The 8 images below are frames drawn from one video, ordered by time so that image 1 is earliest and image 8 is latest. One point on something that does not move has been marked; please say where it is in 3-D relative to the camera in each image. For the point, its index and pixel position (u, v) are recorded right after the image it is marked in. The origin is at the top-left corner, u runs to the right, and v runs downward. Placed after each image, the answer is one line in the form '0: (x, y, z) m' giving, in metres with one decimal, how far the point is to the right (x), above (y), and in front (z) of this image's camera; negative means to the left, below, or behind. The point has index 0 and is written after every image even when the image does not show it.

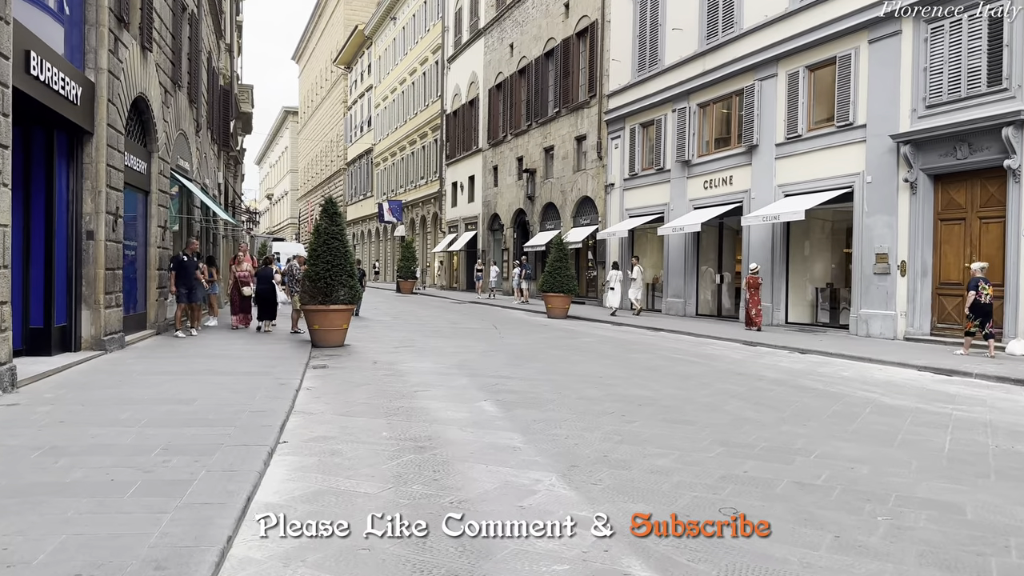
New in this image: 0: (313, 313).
0: (-3.3, -0.4, +13.6) m
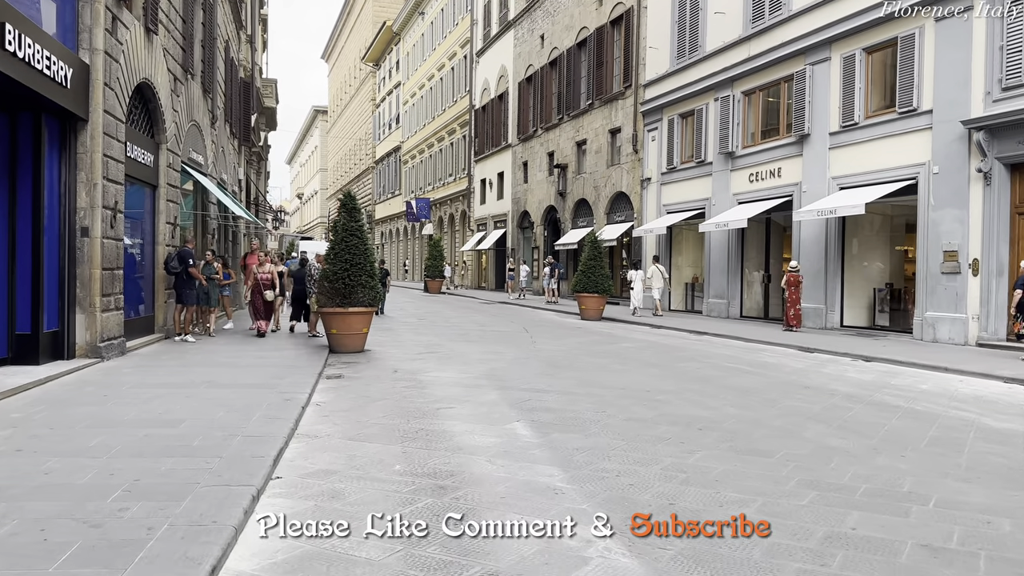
0: (-2.8, -0.4, +12.6) m
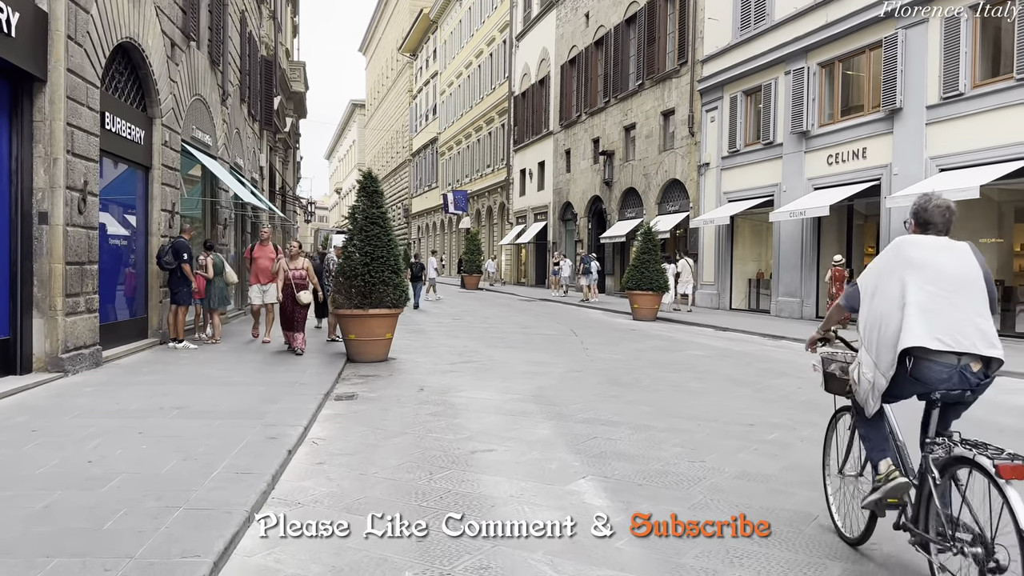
0: (-2.1, -0.4, +10.7) m
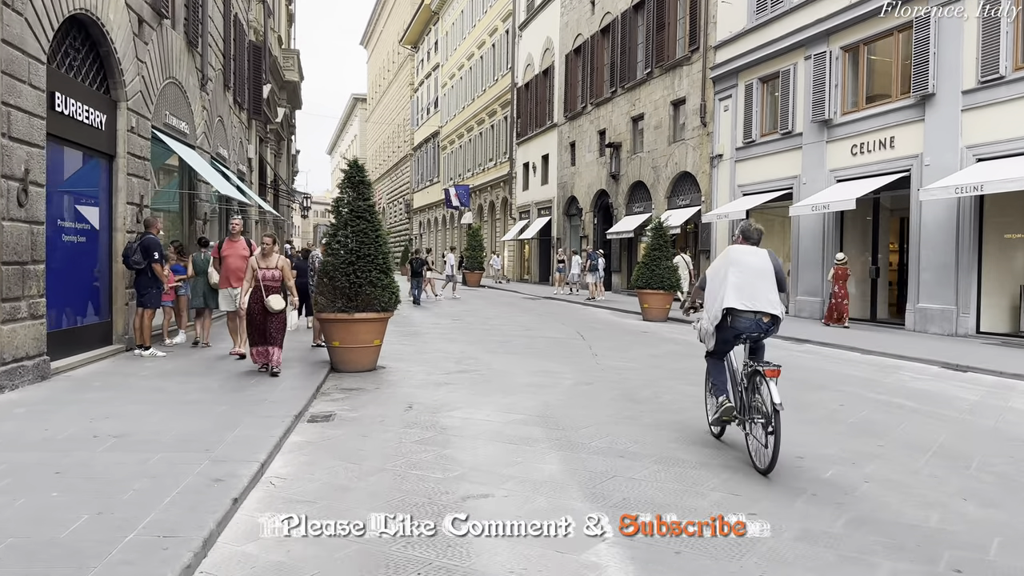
0: (-2.1, -0.4, +9.6) m
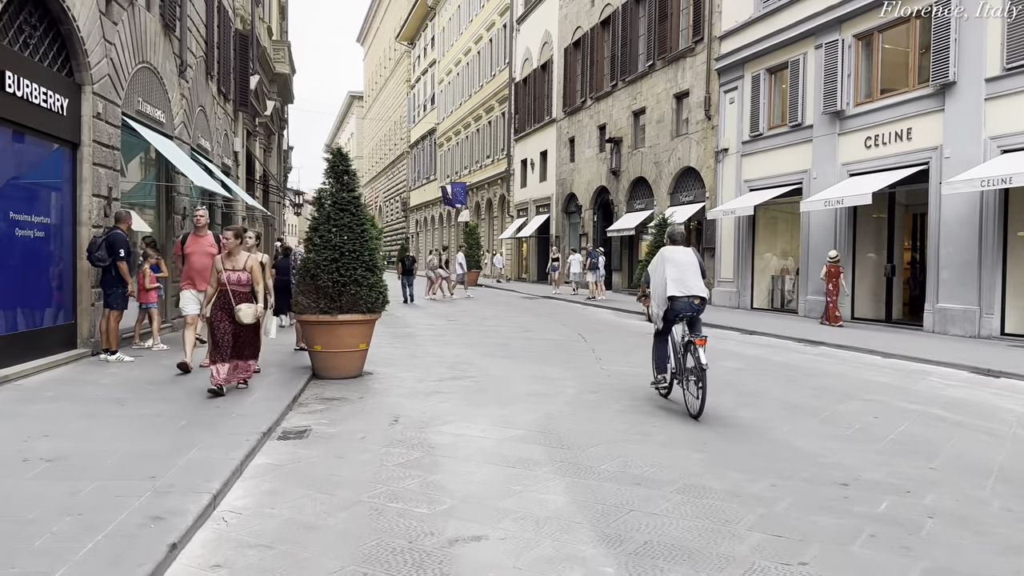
0: (-2.1, -0.4, +8.8) m
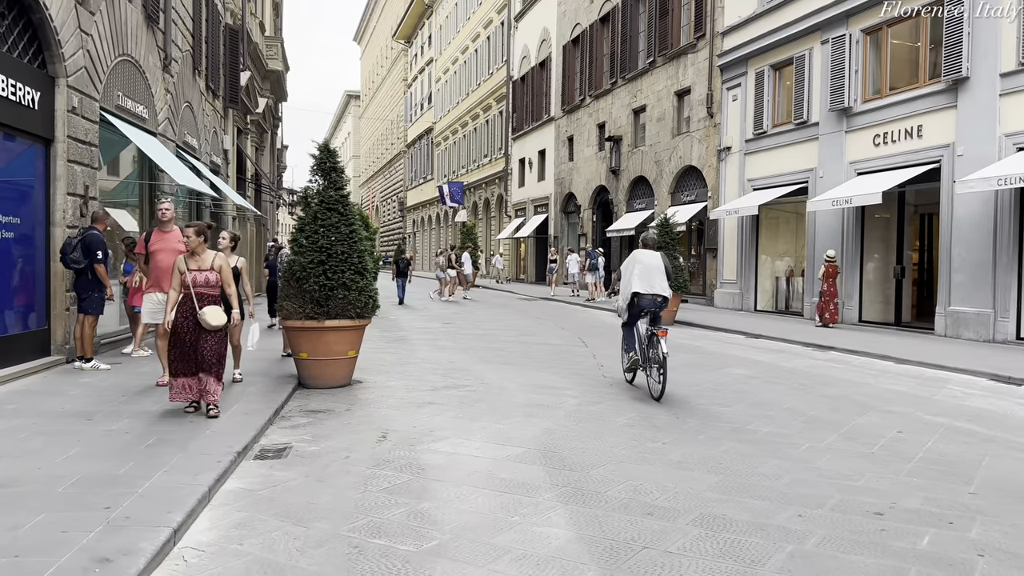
0: (-2.1, -0.5, +8.3) m
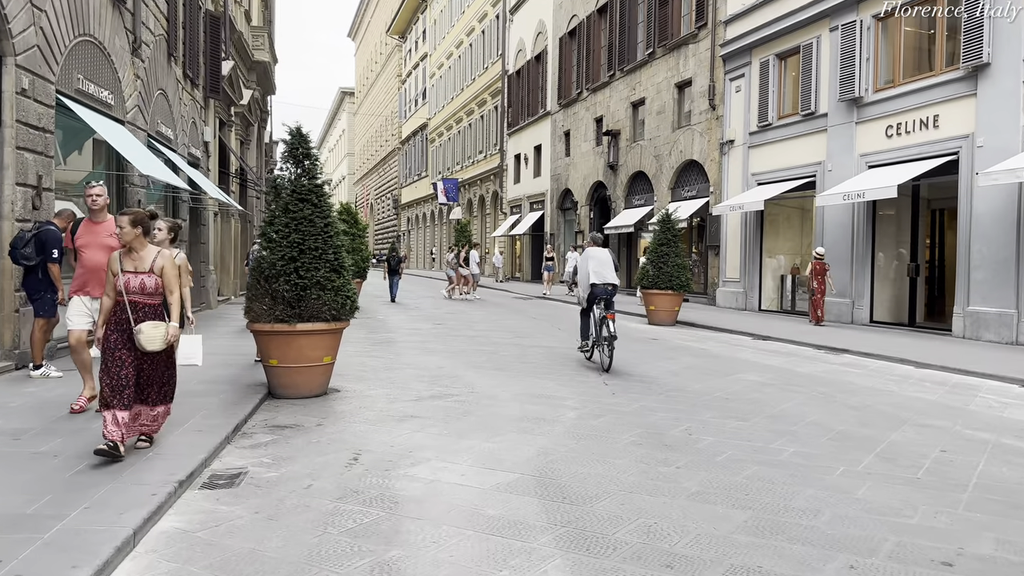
0: (-2.2, -0.4, +7.5) m
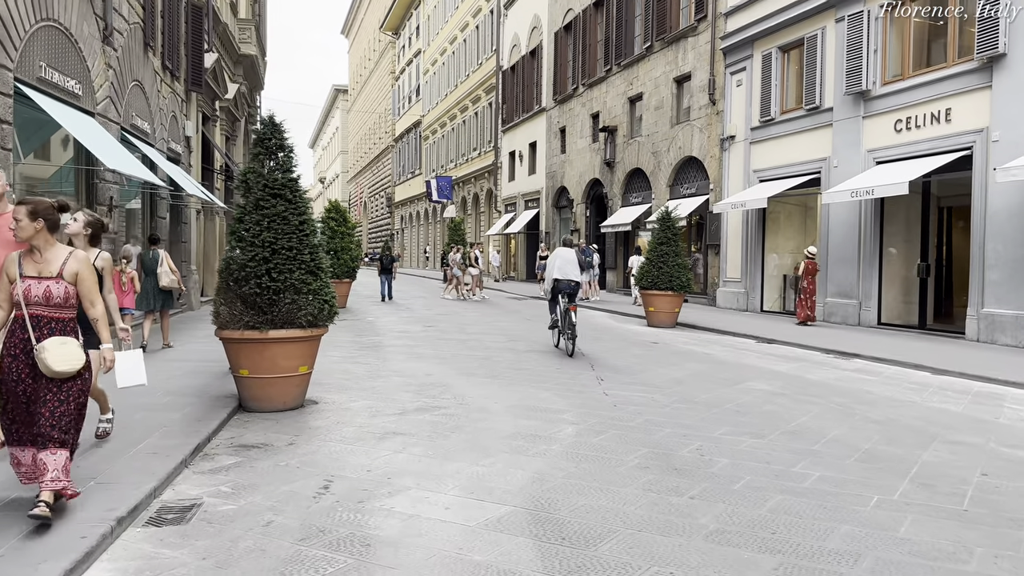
0: (-2.3, -0.5, +6.9) m
